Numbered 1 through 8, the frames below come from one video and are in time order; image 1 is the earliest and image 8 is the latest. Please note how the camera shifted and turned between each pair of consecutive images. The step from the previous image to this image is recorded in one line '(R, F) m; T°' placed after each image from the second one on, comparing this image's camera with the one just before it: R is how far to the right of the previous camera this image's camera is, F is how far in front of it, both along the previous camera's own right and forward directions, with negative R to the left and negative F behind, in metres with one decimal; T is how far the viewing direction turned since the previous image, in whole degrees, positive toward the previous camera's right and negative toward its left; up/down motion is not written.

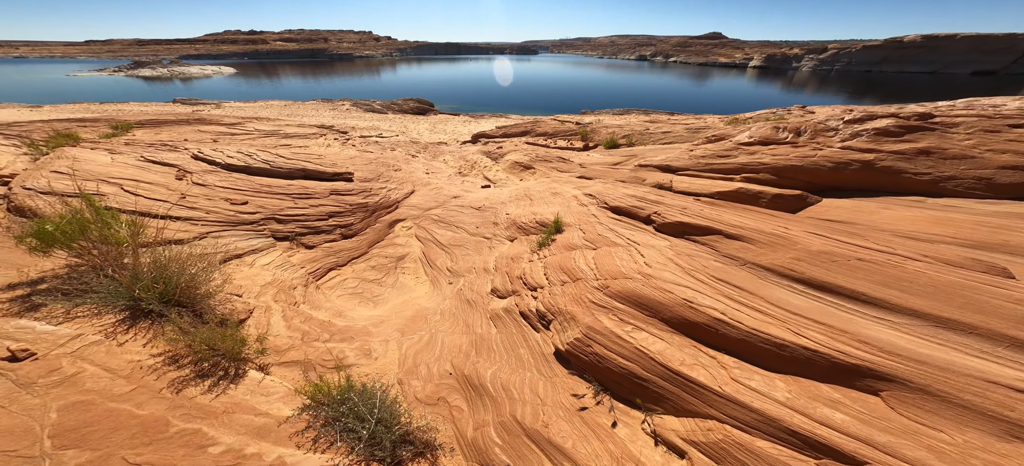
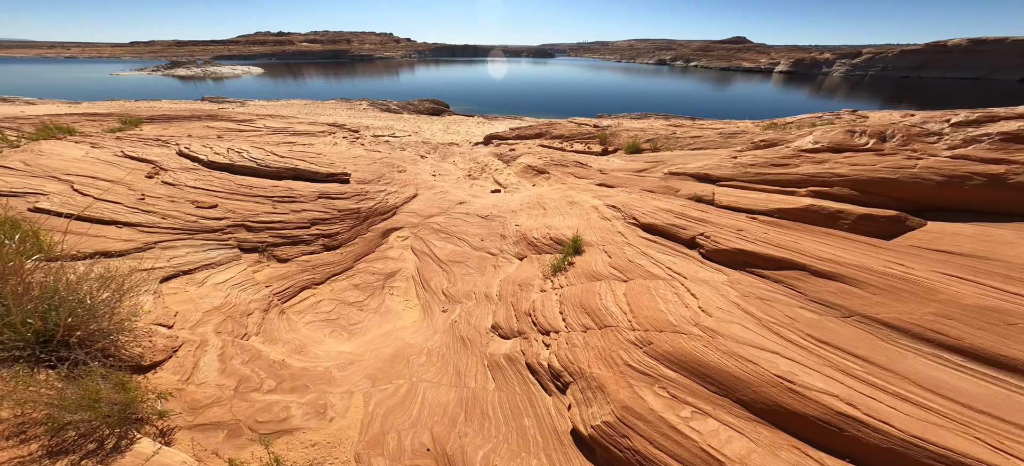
(+0.1, +1.4) m; -2°
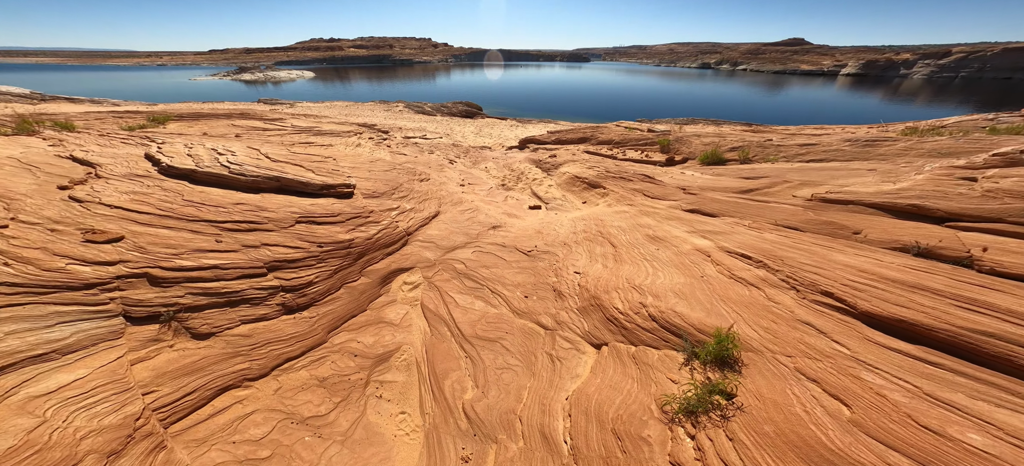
(-0.7, +3.2) m; -5°
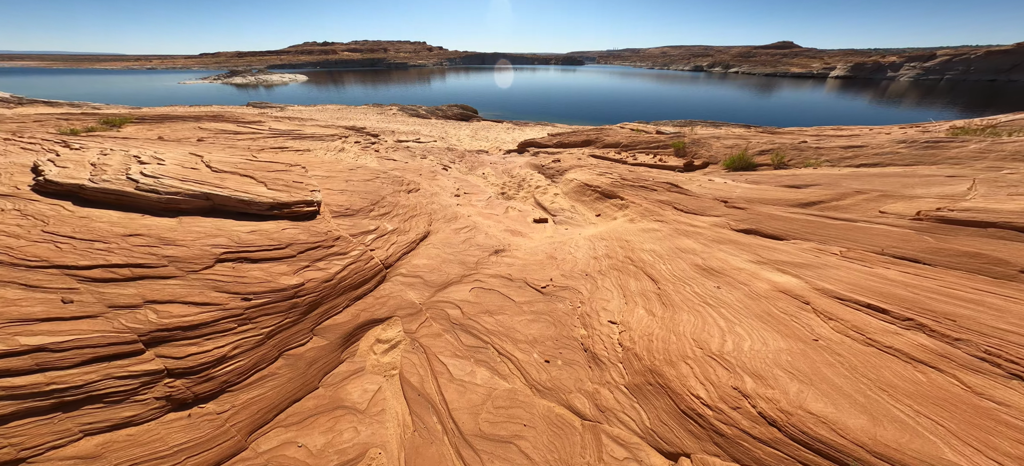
(-0.3, +1.8) m; +1°
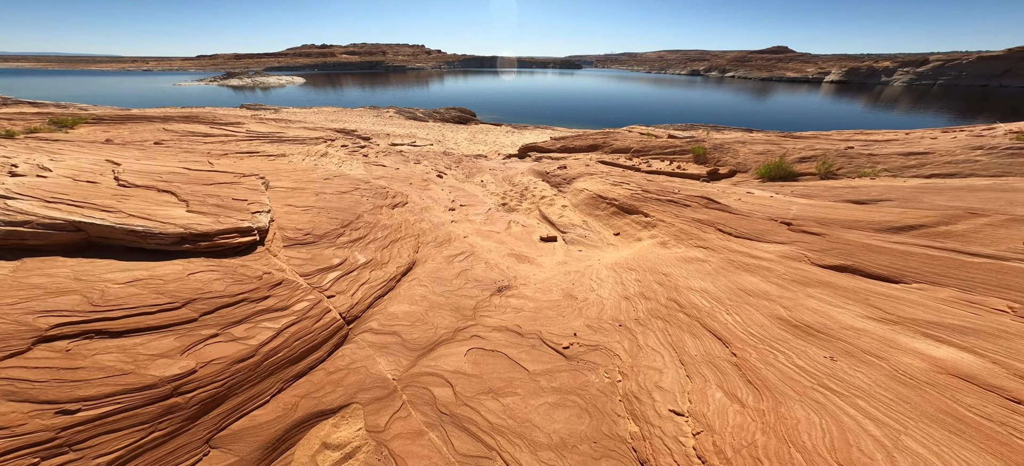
(-0.2, +1.7) m; +1°
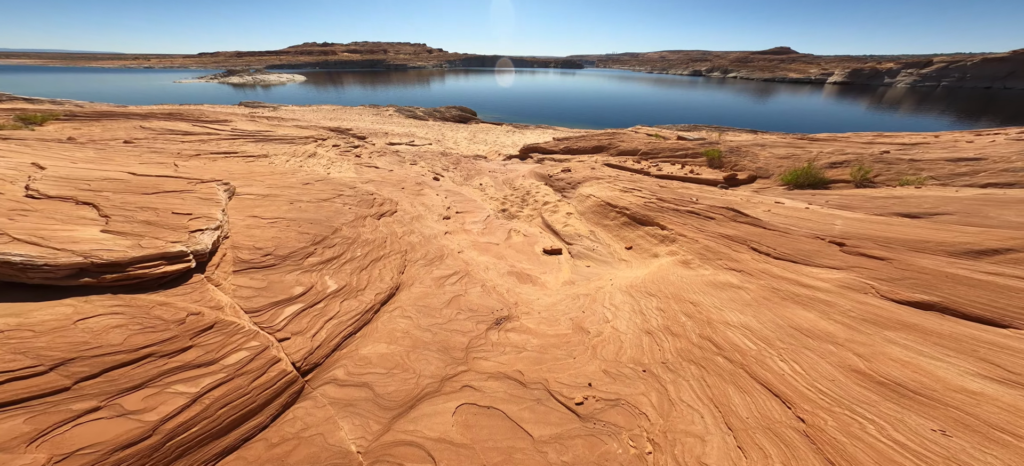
(0.0, +0.9) m; 0°
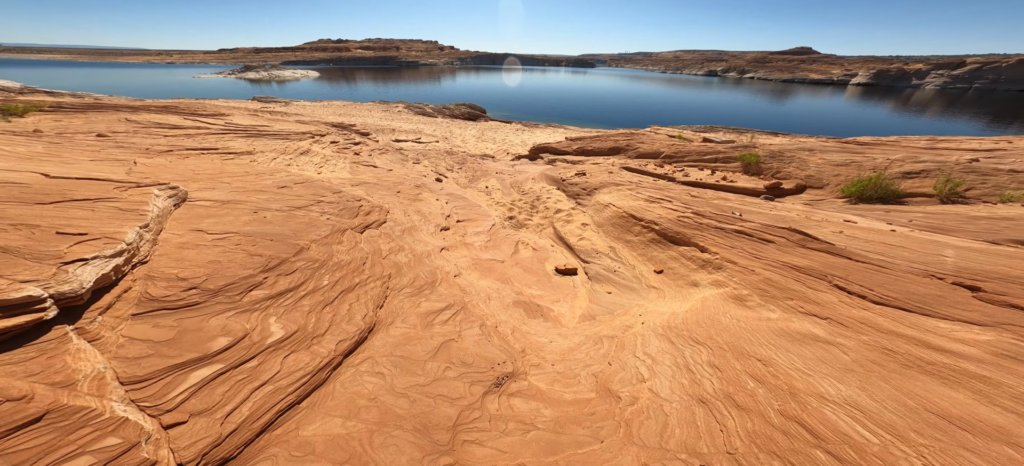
(0.0, +1.2) m; -1°
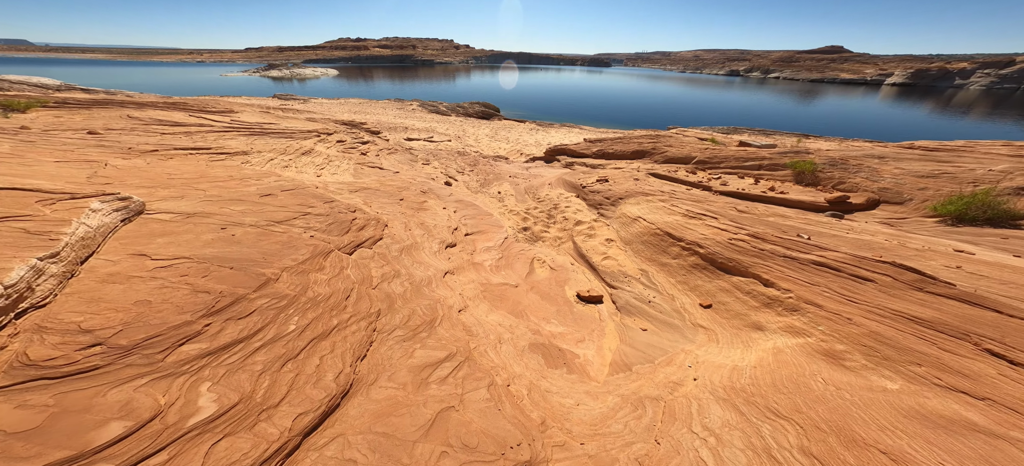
(-0.1, +1.1) m; -2°
